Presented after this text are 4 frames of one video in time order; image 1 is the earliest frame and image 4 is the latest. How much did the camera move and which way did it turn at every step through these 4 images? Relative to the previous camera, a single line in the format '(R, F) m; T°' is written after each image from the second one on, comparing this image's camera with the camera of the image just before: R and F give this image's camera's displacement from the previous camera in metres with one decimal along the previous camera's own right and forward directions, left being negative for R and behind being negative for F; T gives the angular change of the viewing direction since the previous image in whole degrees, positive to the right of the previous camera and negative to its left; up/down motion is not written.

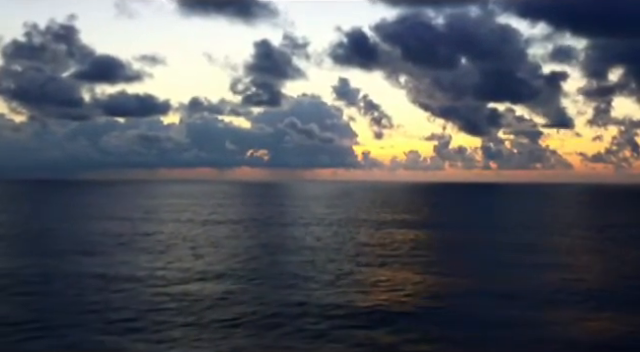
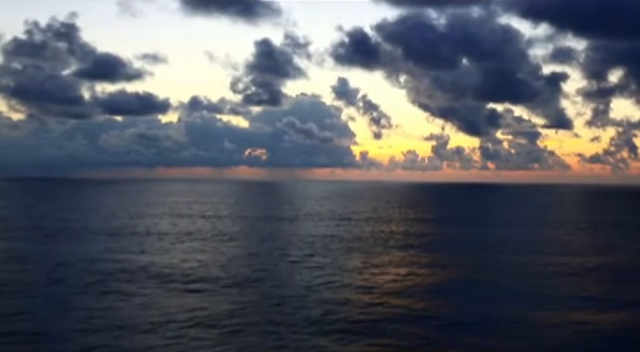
(-3.5, -0.3) m; 0°
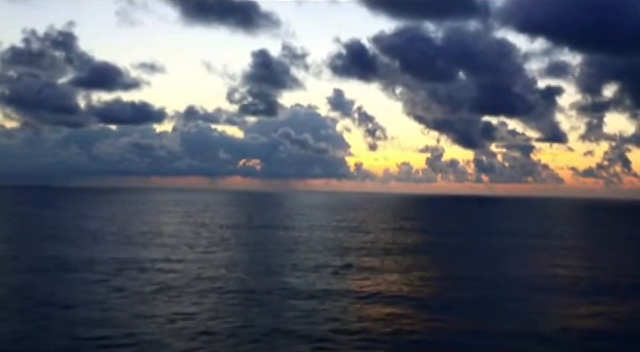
(-2.7, +0.7) m; +1°
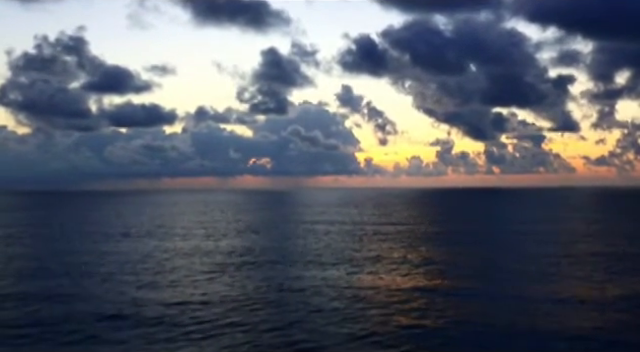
(-4.4, -1.1) m; -1°
